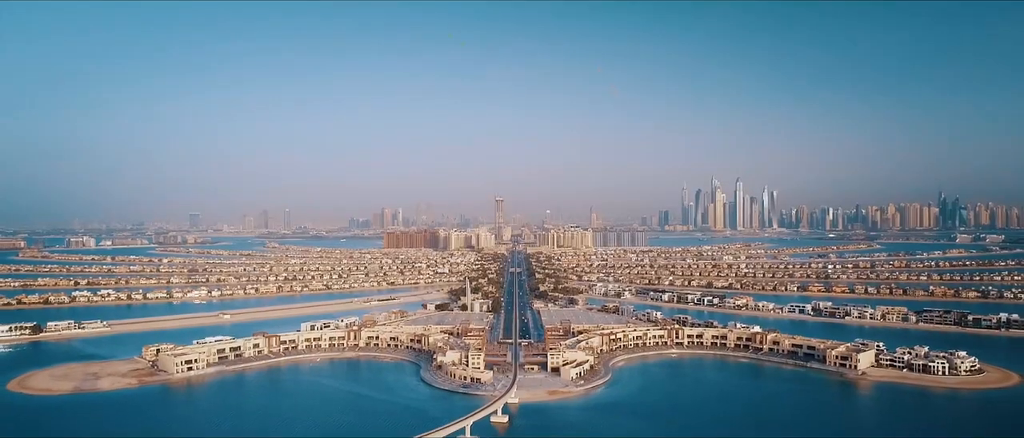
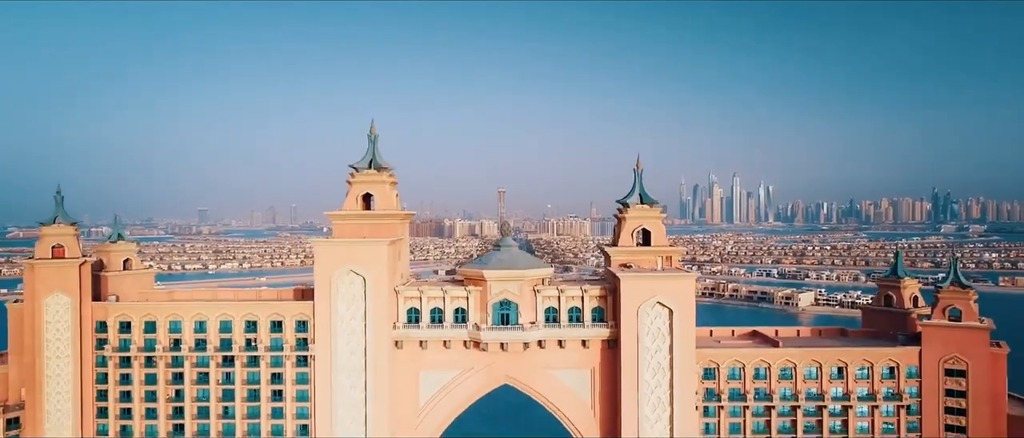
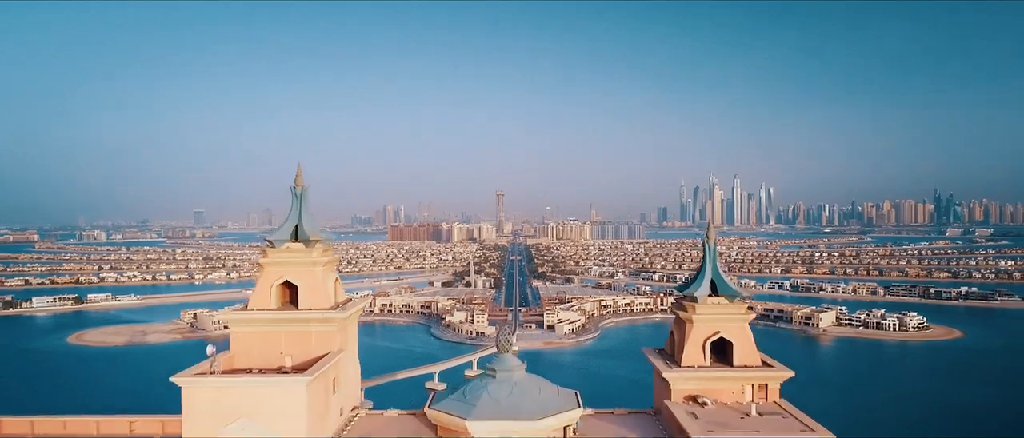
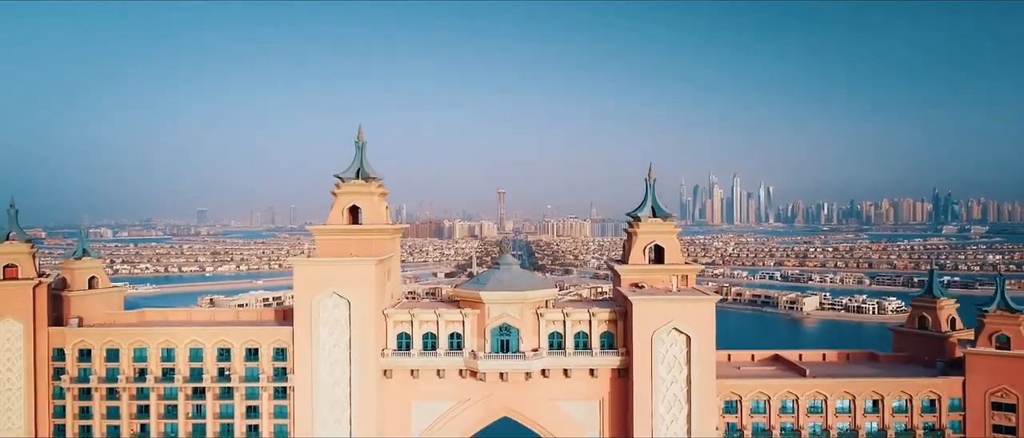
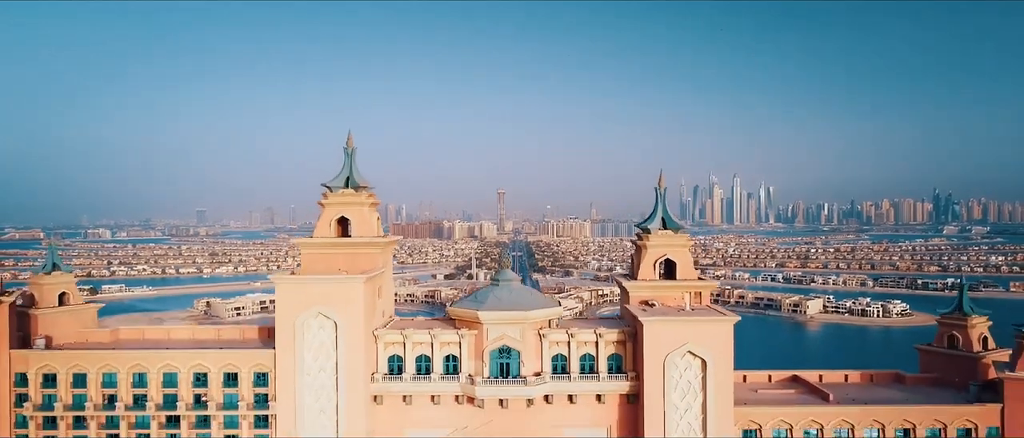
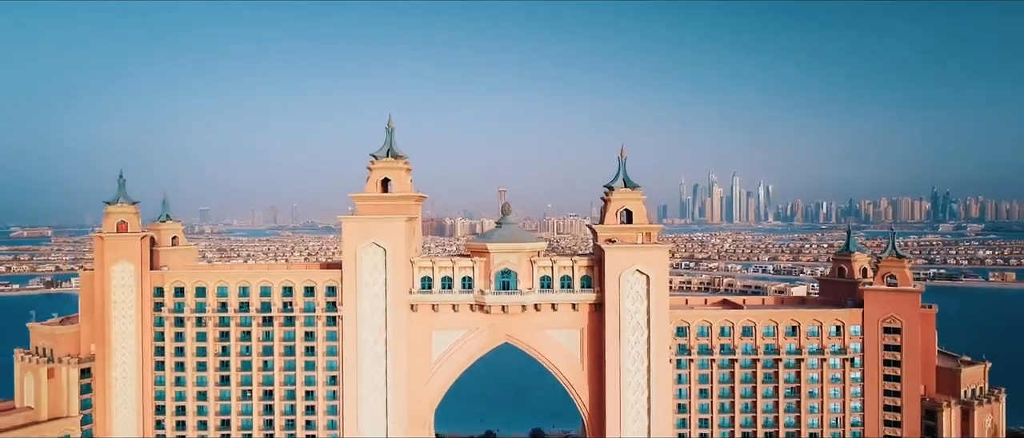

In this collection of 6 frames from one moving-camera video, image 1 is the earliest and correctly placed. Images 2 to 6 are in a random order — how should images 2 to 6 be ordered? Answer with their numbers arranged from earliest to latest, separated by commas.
3, 5, 4, 2, 6
